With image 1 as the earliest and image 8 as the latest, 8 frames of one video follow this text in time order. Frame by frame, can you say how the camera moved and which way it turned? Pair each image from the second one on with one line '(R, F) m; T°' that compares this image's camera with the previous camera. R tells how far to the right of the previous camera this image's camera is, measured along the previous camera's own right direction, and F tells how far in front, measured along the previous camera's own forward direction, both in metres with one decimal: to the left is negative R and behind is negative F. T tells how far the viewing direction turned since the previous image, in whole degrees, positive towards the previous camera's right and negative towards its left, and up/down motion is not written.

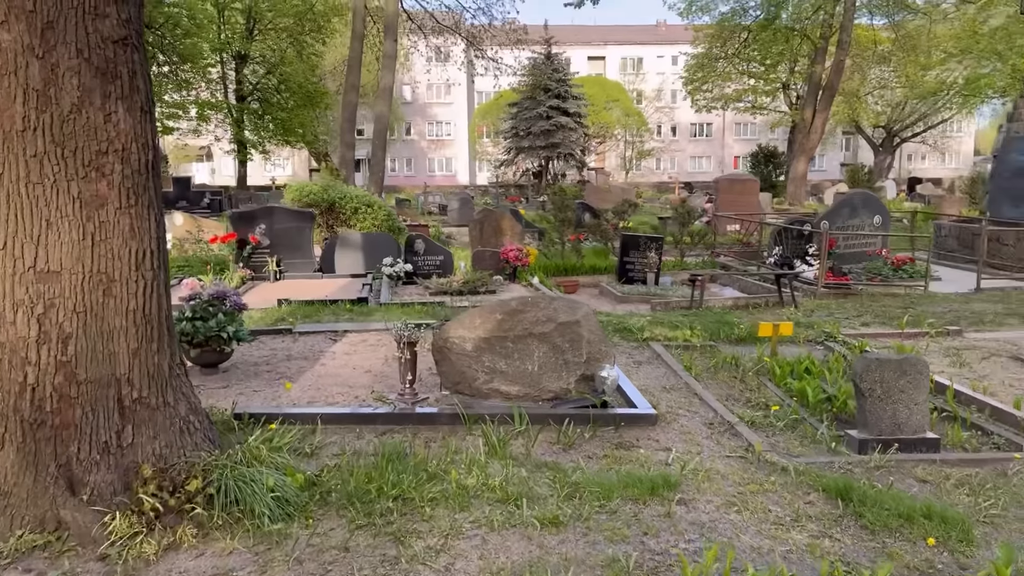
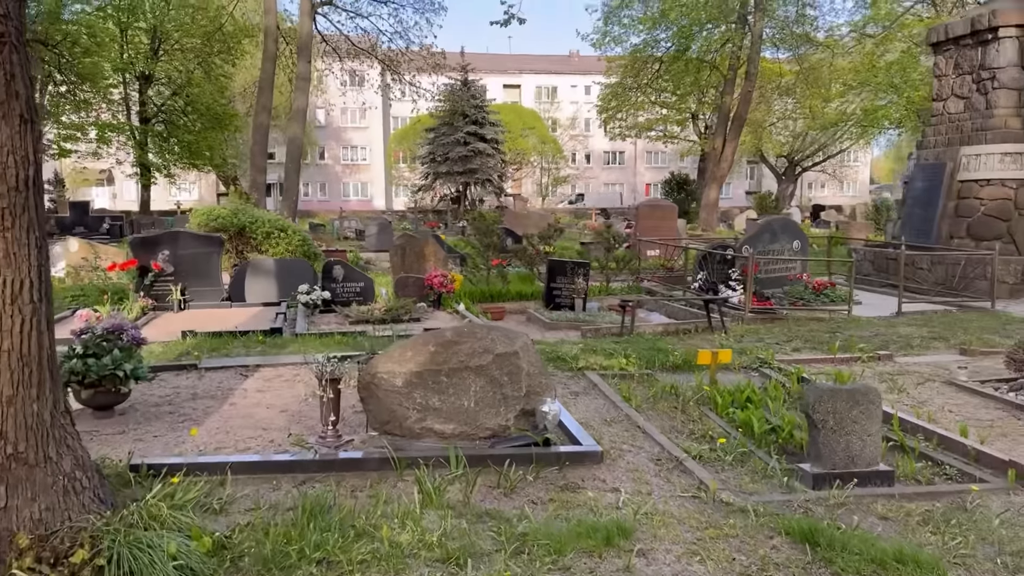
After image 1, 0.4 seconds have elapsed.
(-0.1, +0.4) m; +6°
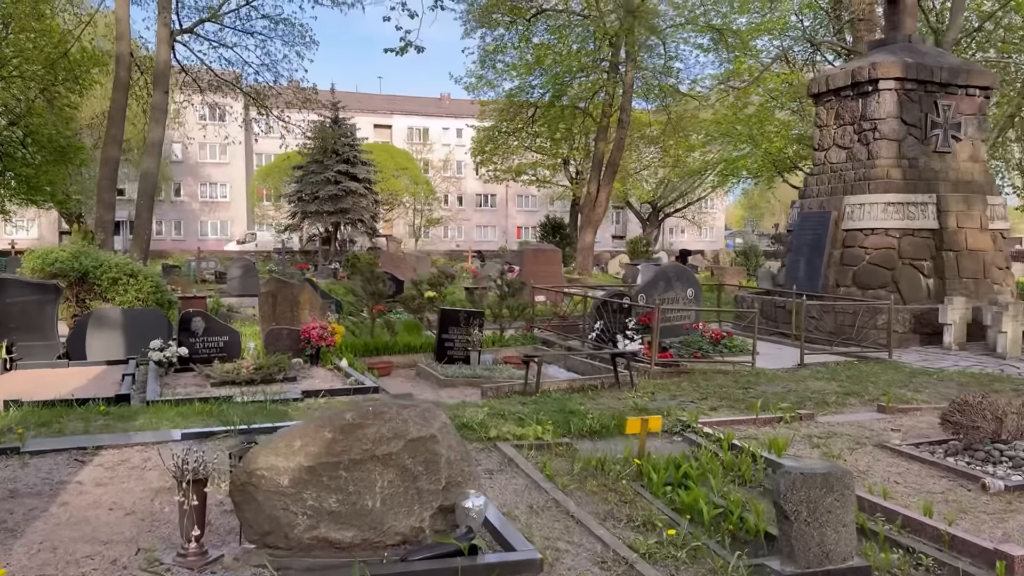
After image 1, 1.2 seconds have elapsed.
(-0.2, +0.8) m; +10°
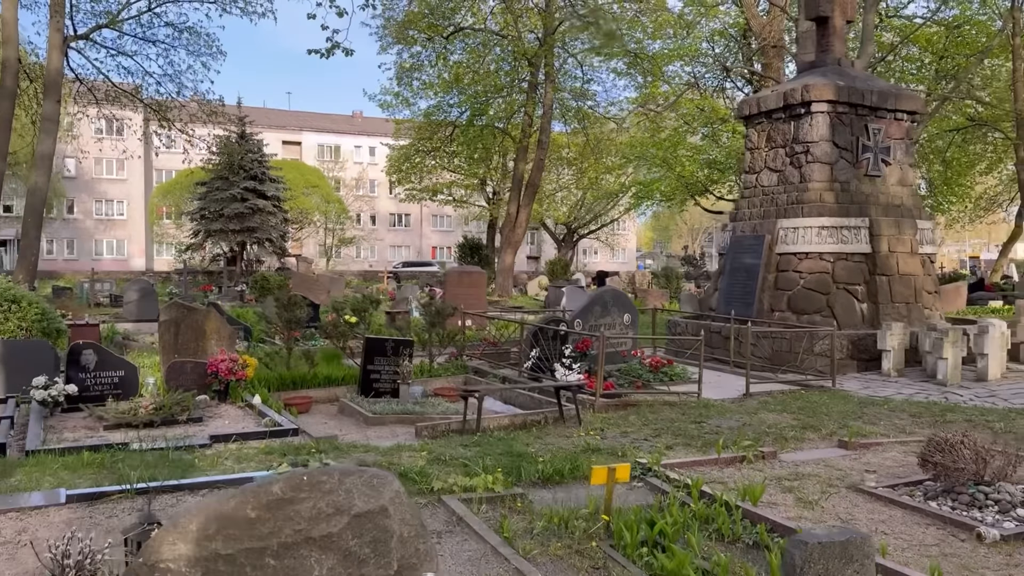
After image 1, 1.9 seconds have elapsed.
(-0.2, +0.7) m; +6°
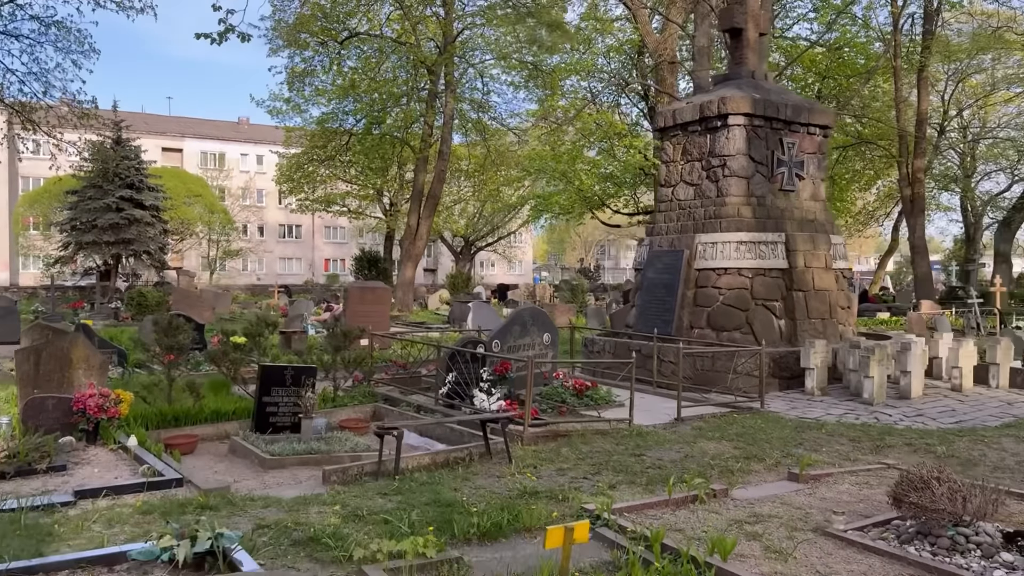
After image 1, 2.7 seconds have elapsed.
(-0.2, +0.8) m; +8°
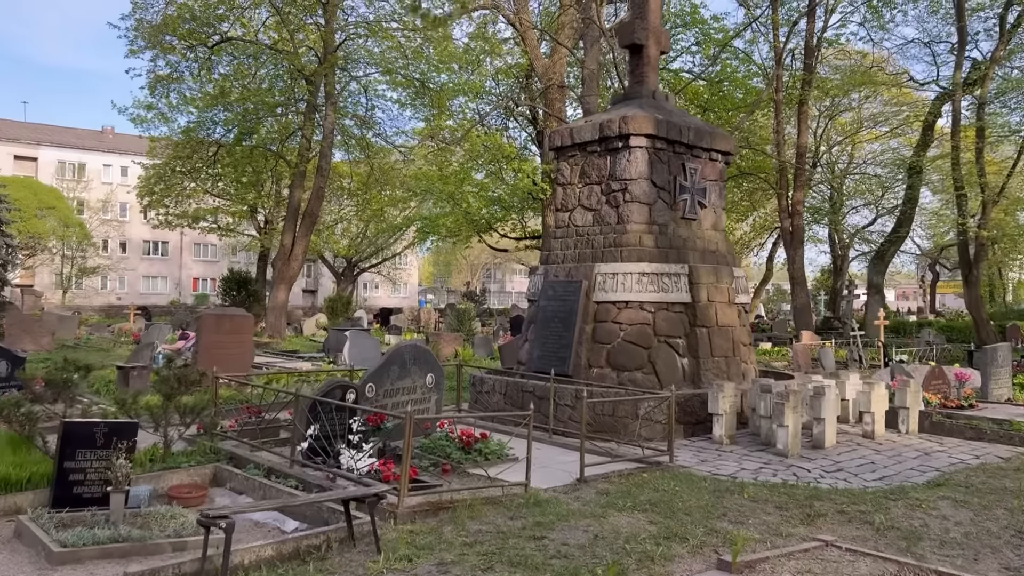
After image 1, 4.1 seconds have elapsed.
(+0.1, +1.3) m; +9°
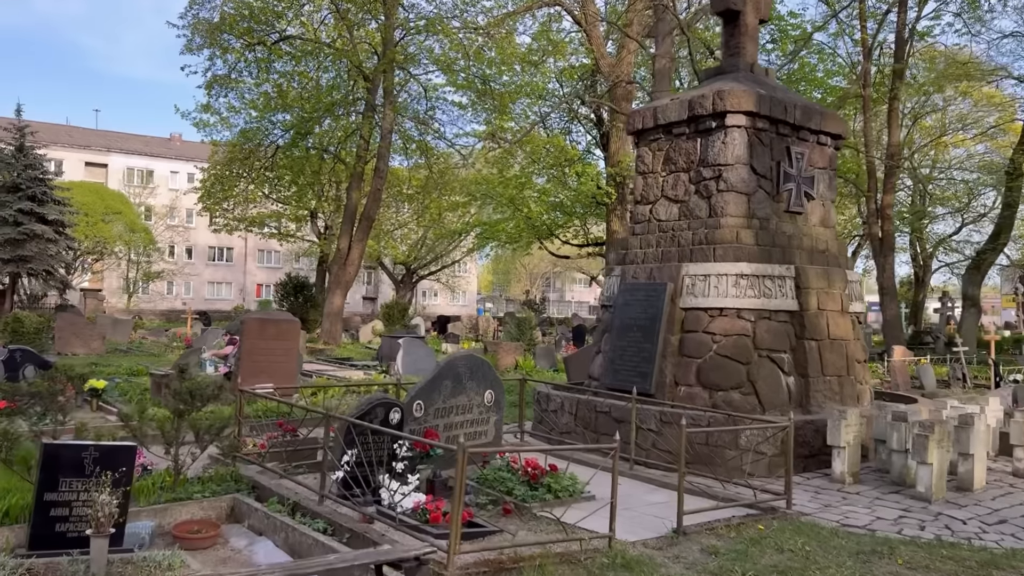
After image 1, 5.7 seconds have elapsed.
(-0.2, +1.4) m; -4°
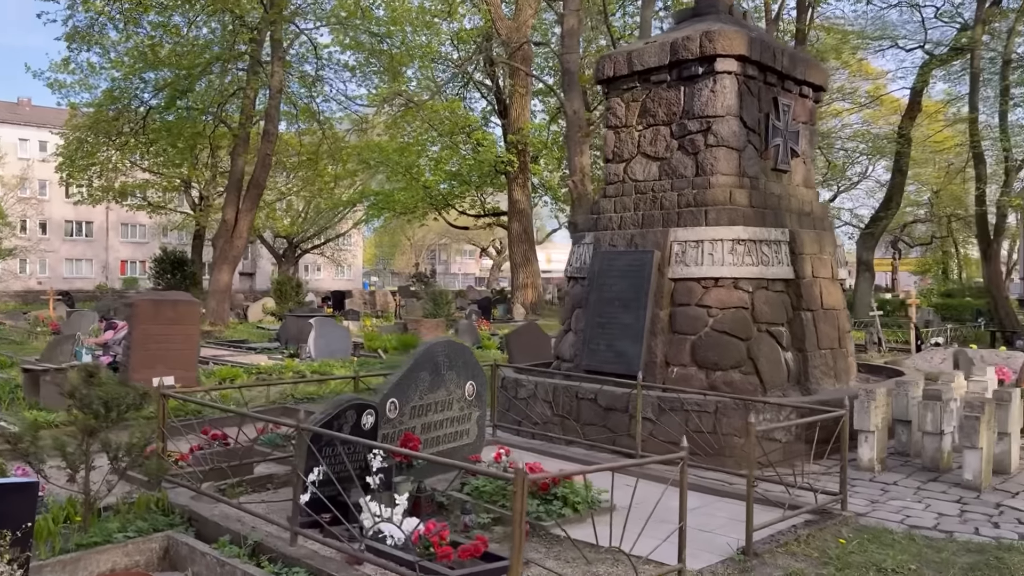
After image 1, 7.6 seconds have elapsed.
(-0.9, +1.3) m; +9°
